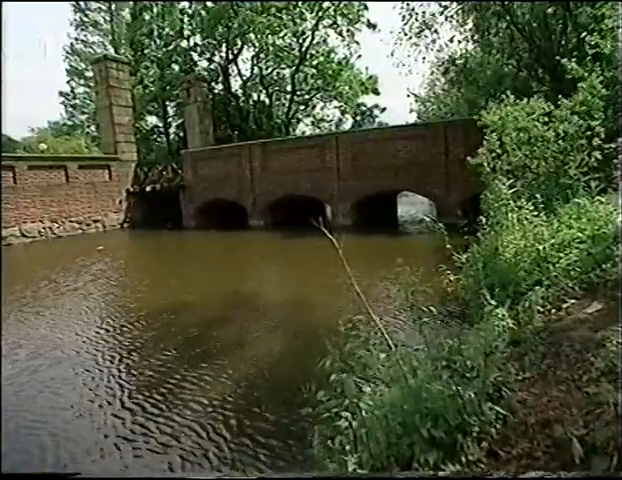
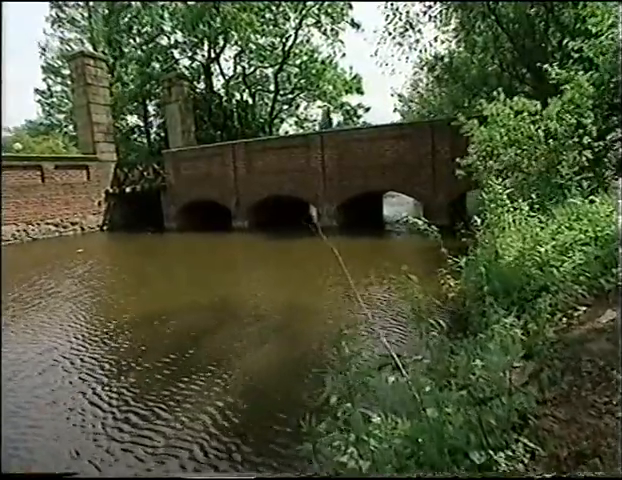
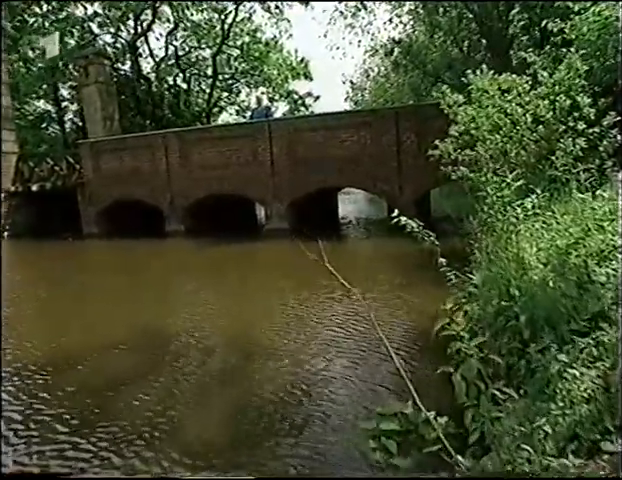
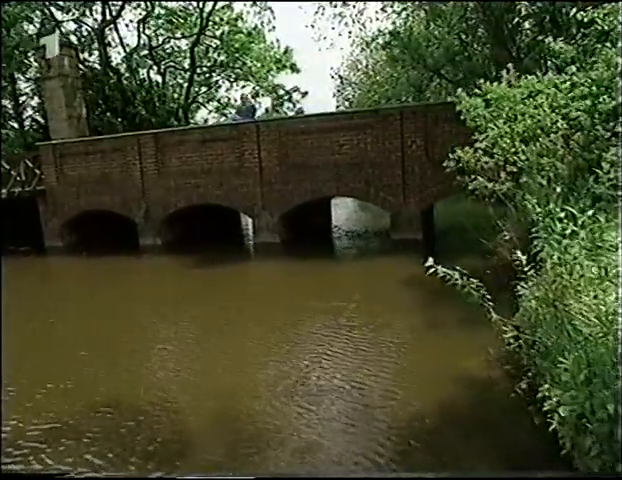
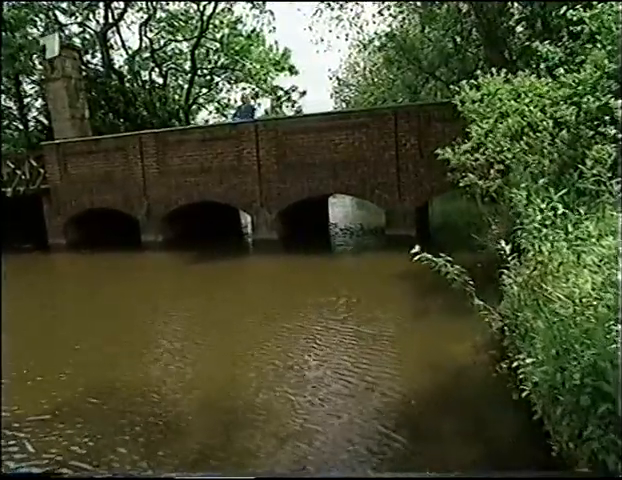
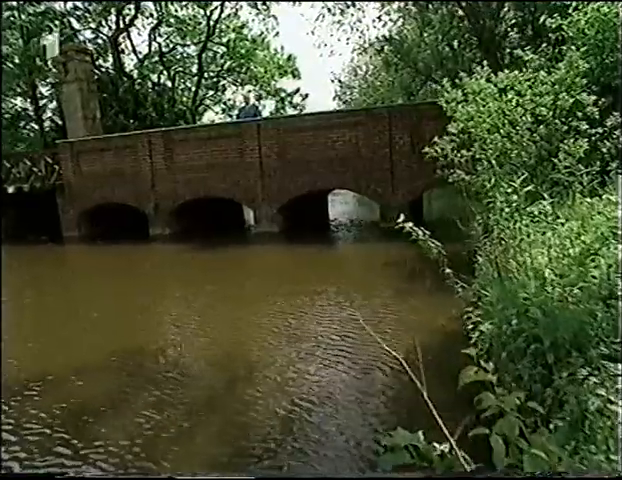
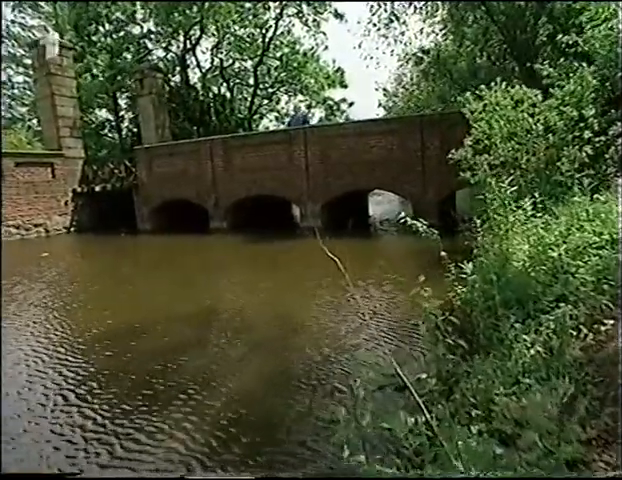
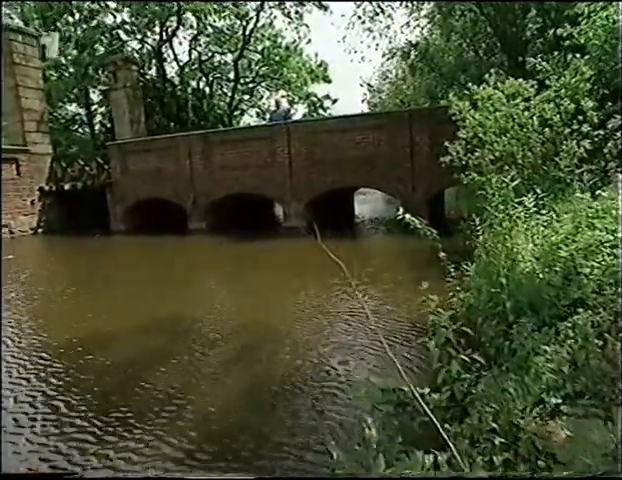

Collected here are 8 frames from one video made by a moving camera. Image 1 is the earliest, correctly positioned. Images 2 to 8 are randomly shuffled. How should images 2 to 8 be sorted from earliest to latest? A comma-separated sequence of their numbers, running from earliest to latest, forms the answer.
2, 7, 8, 3, 6, 5, 4
